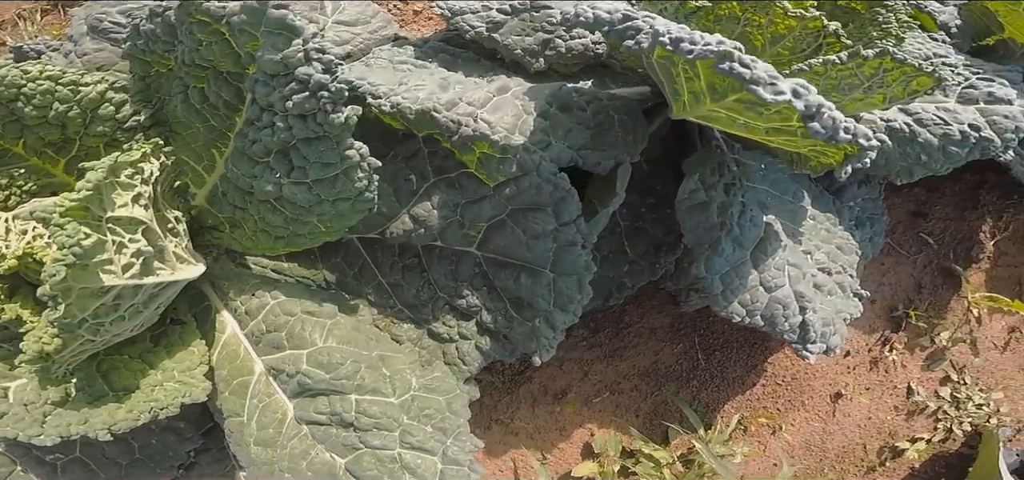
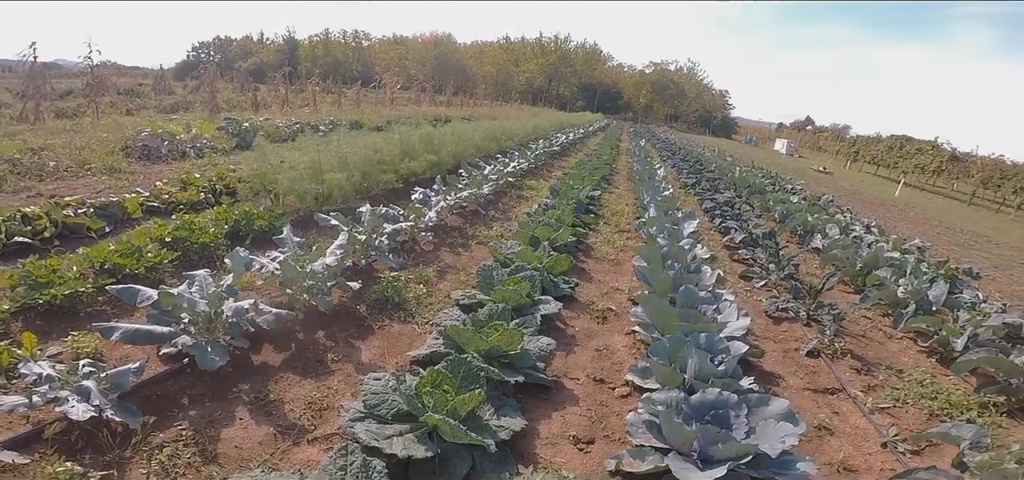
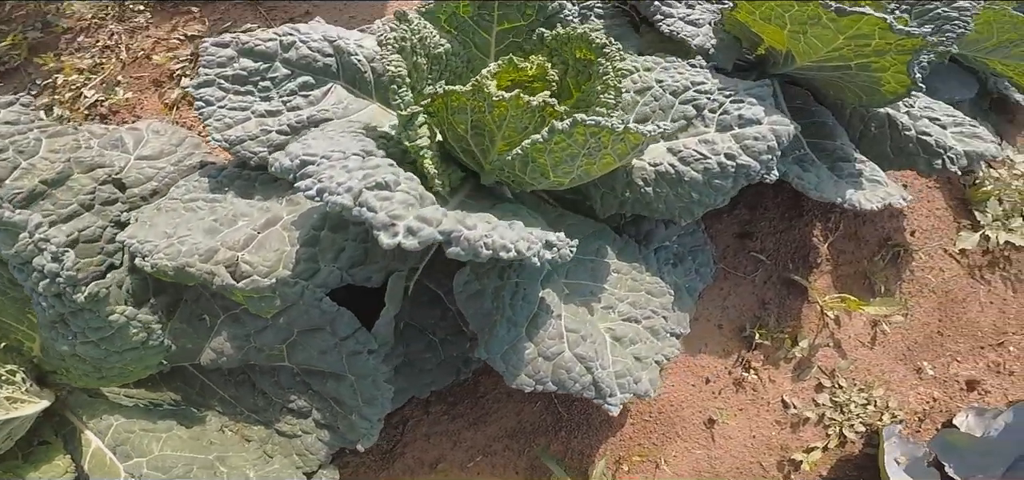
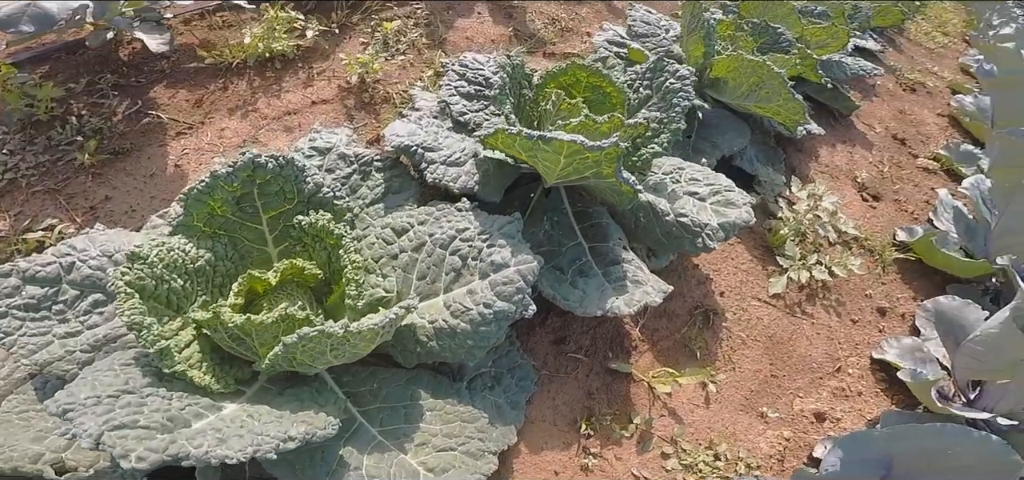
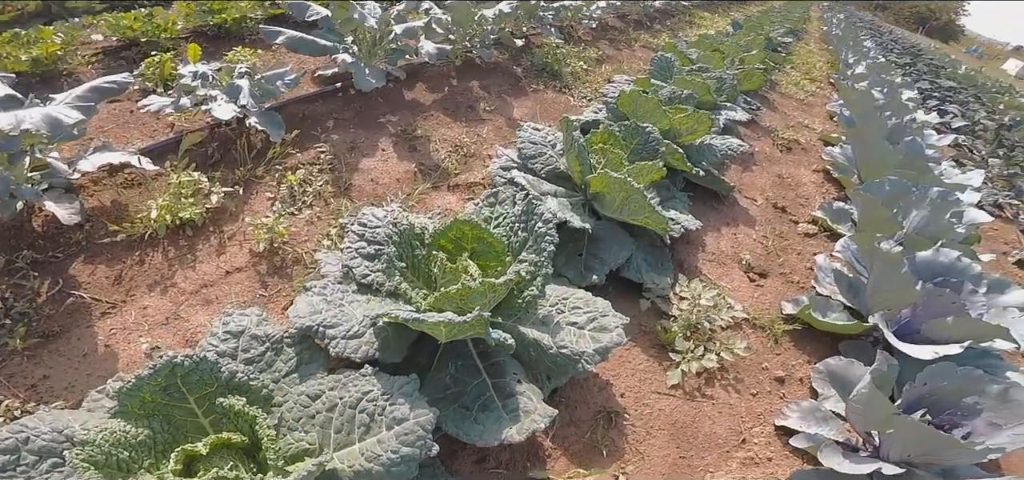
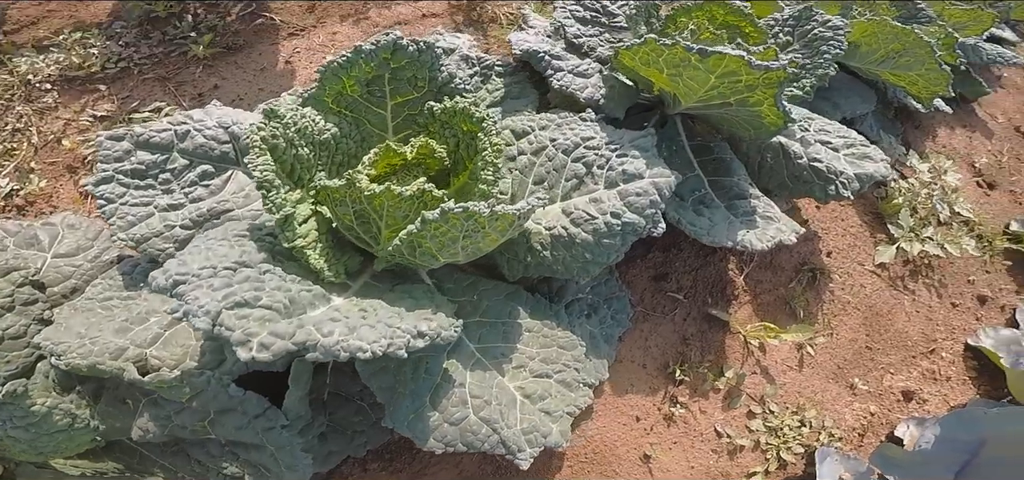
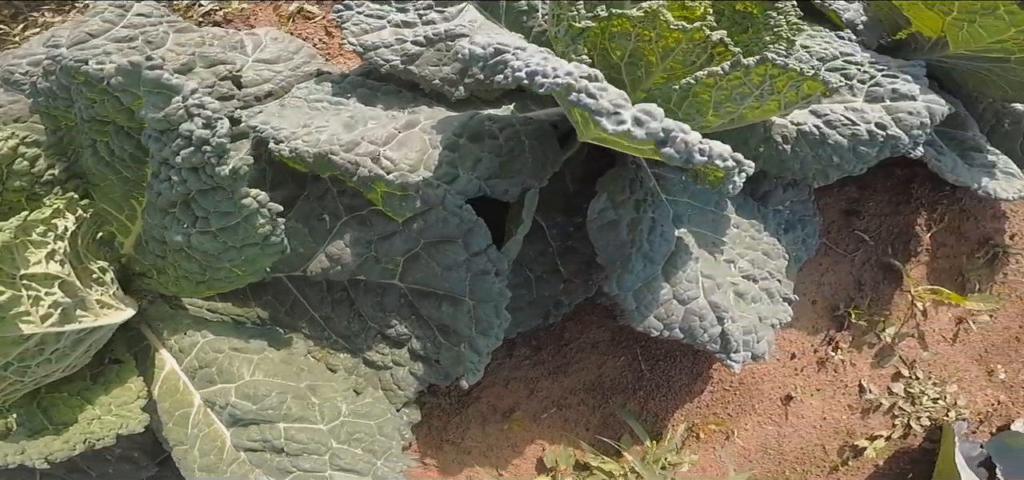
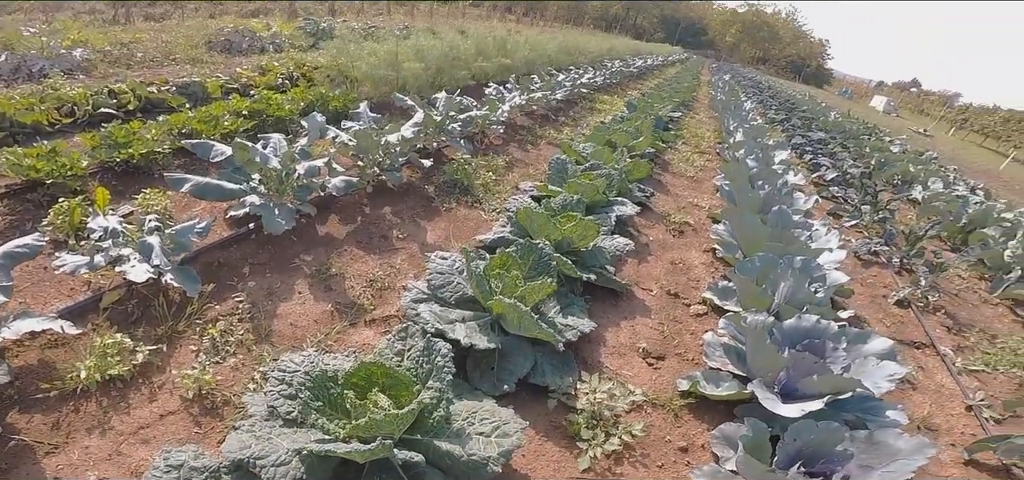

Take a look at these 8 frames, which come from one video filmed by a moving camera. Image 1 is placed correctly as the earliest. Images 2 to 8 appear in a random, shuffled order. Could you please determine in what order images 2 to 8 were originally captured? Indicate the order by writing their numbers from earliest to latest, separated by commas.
7, 3, 6, 4, 5, 8, 2
